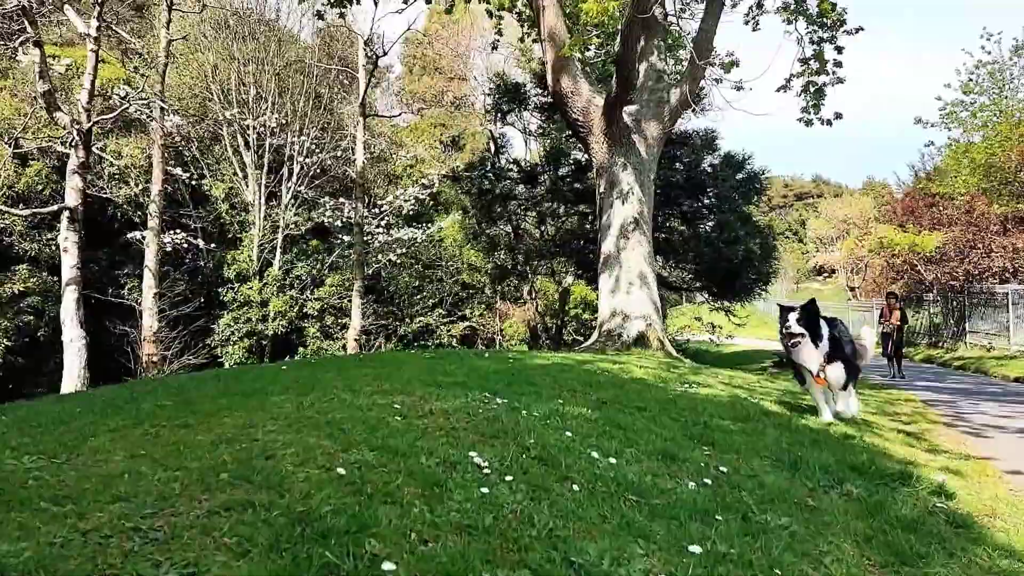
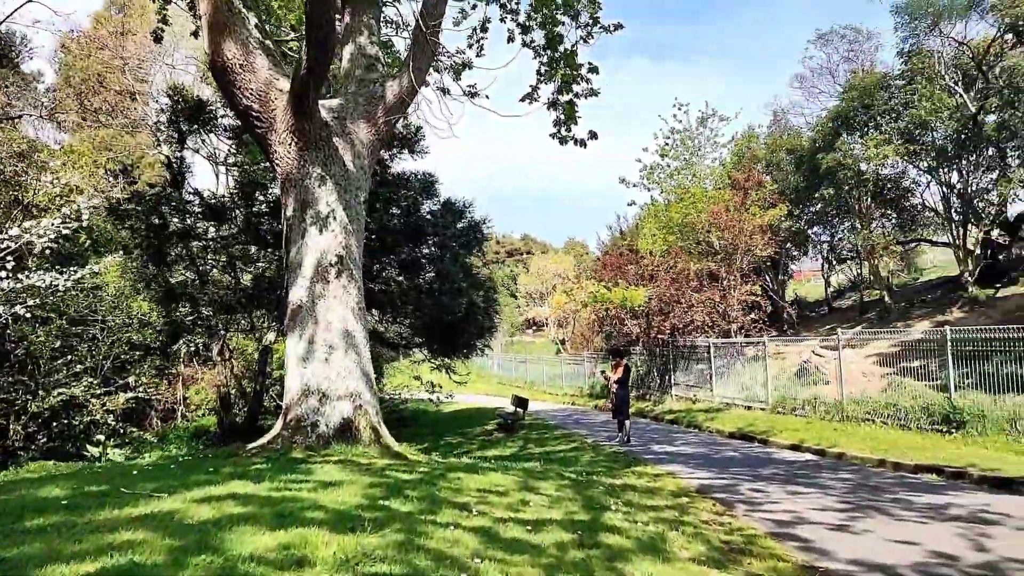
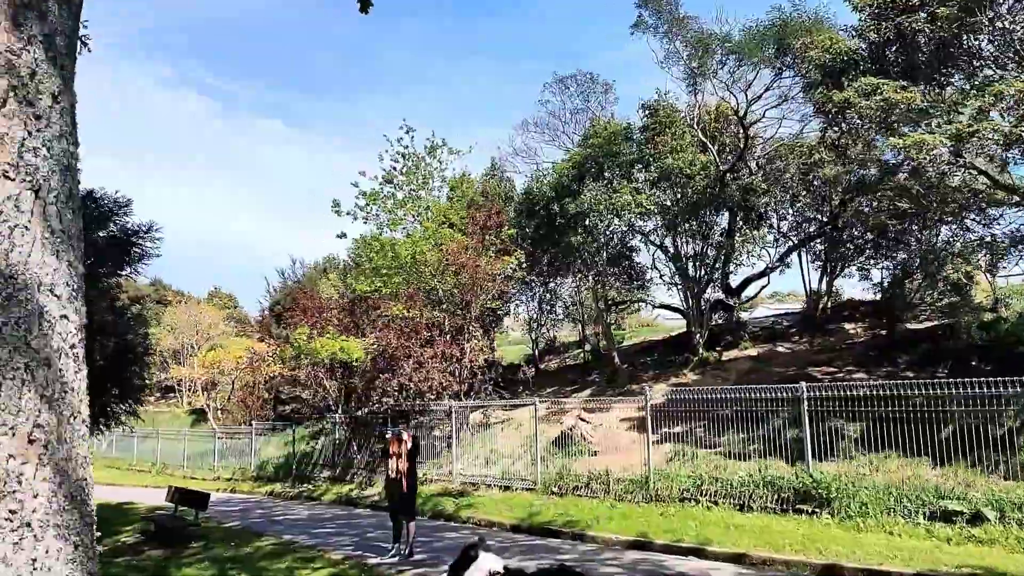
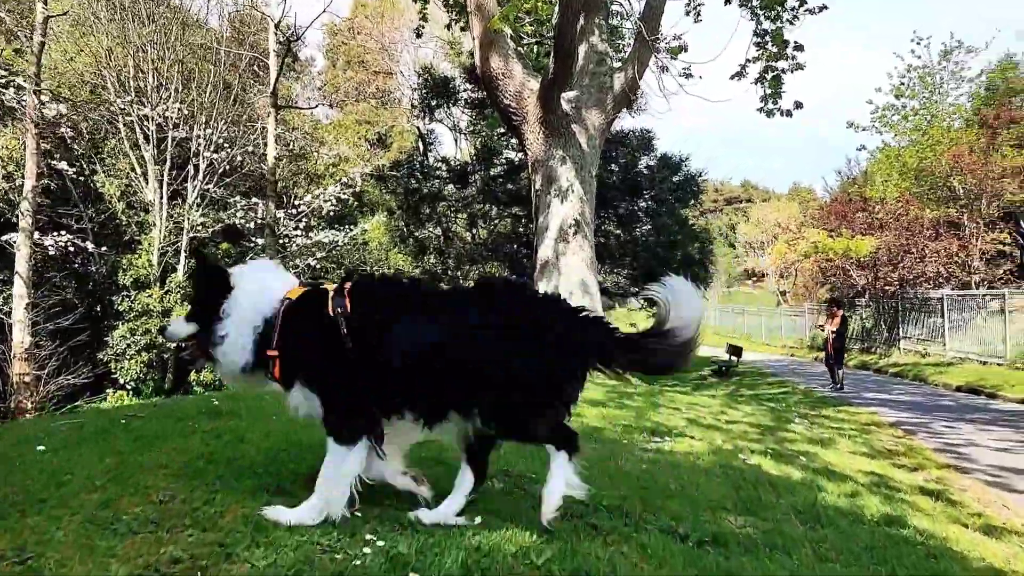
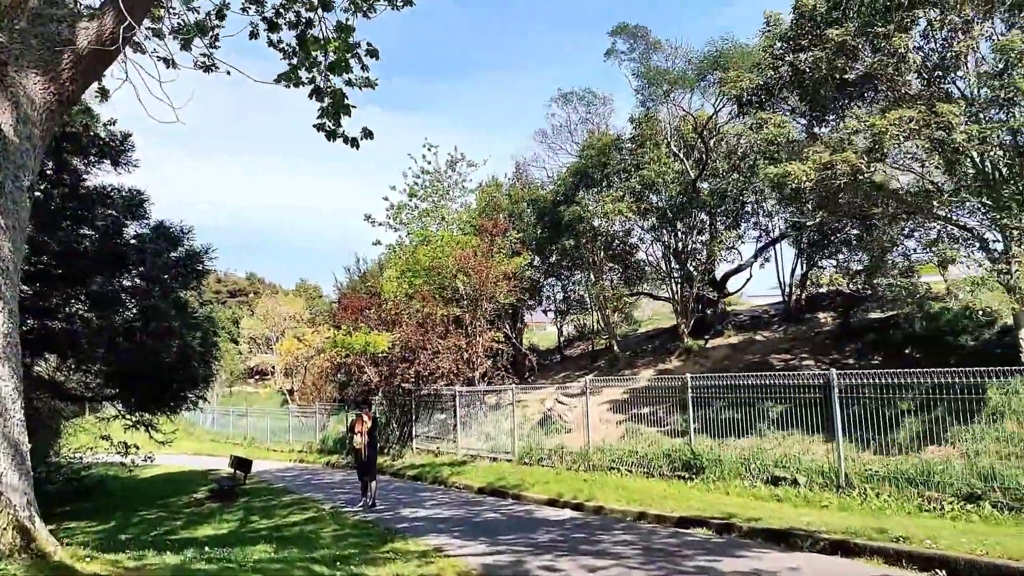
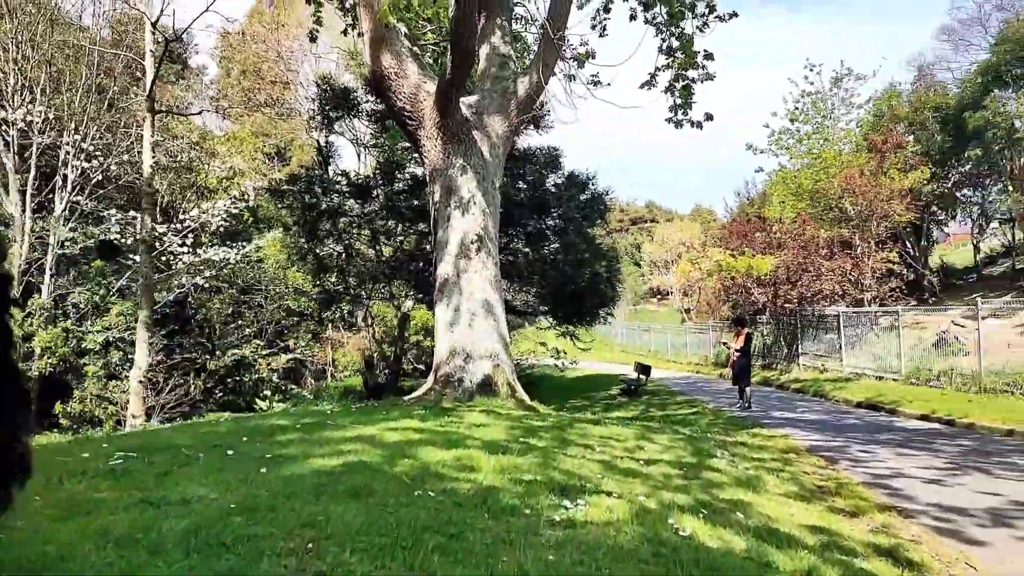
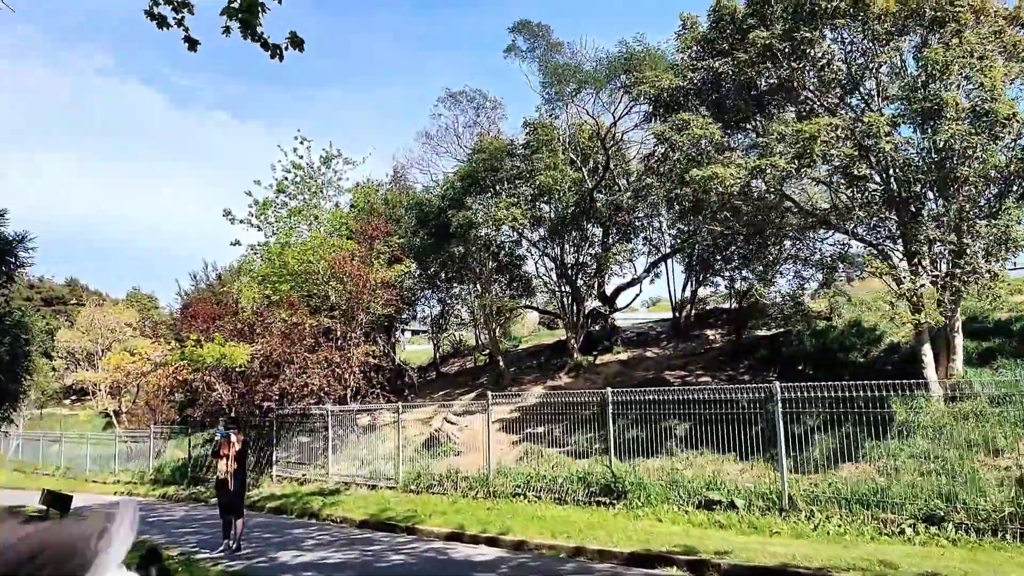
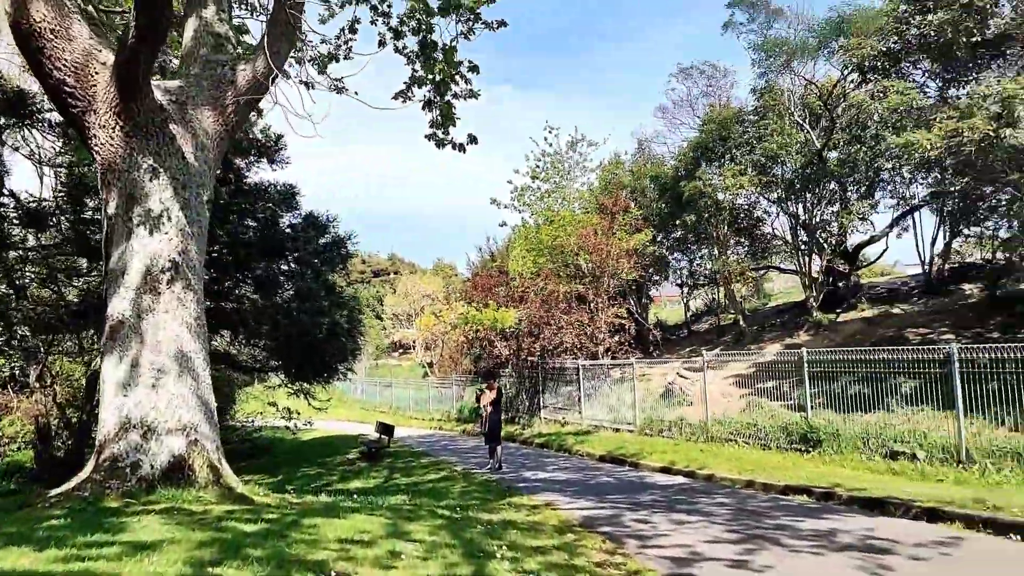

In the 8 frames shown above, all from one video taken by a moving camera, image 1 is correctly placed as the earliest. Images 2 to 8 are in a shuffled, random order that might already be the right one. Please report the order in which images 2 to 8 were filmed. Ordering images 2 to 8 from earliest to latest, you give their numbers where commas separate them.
4, 6, 2, 8, 5, 7, 3
